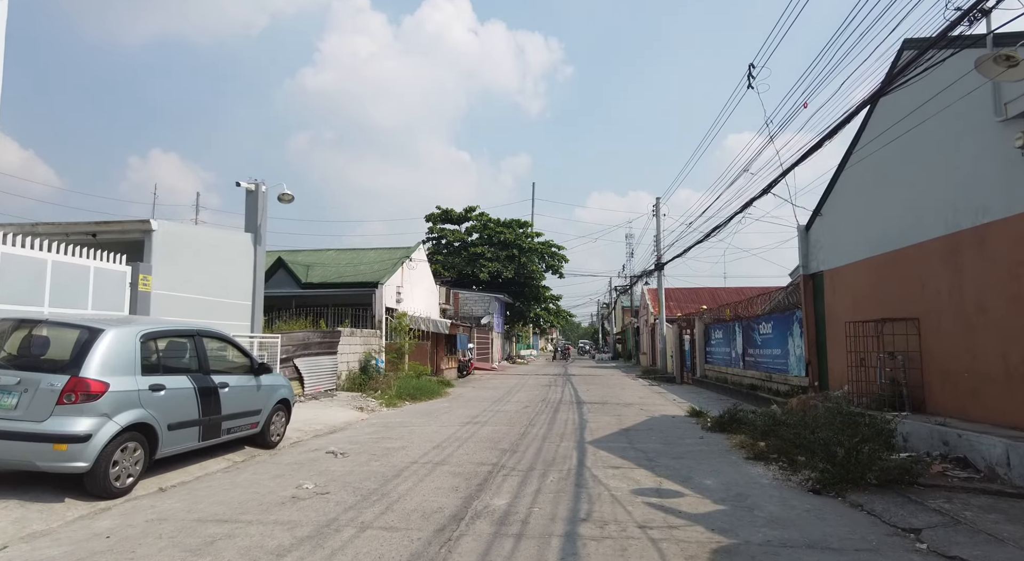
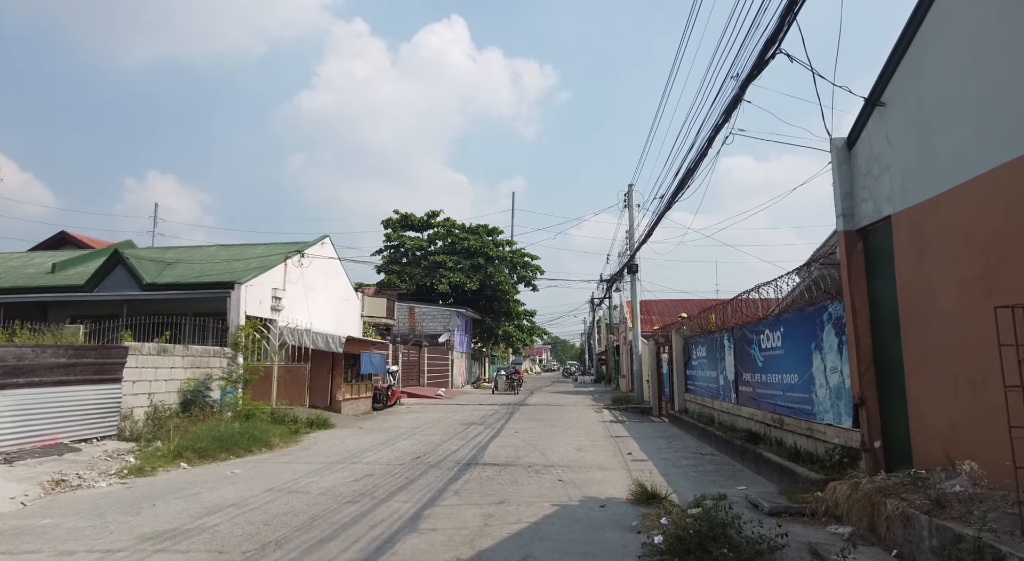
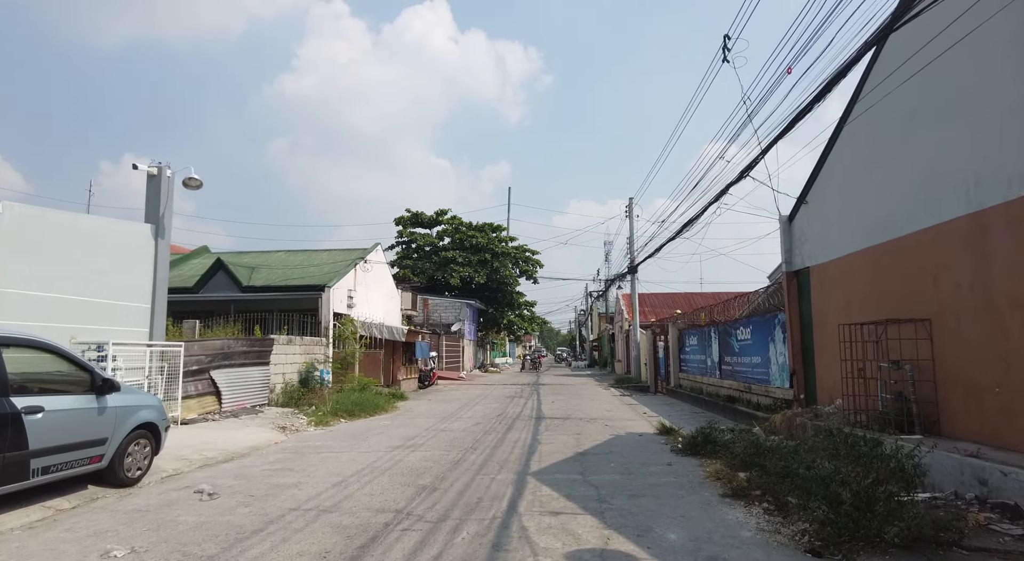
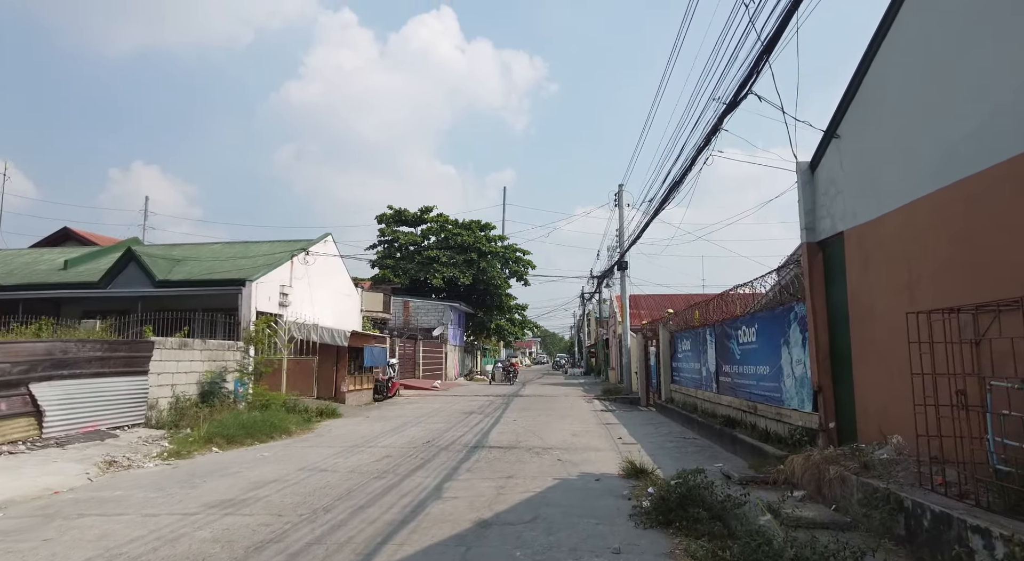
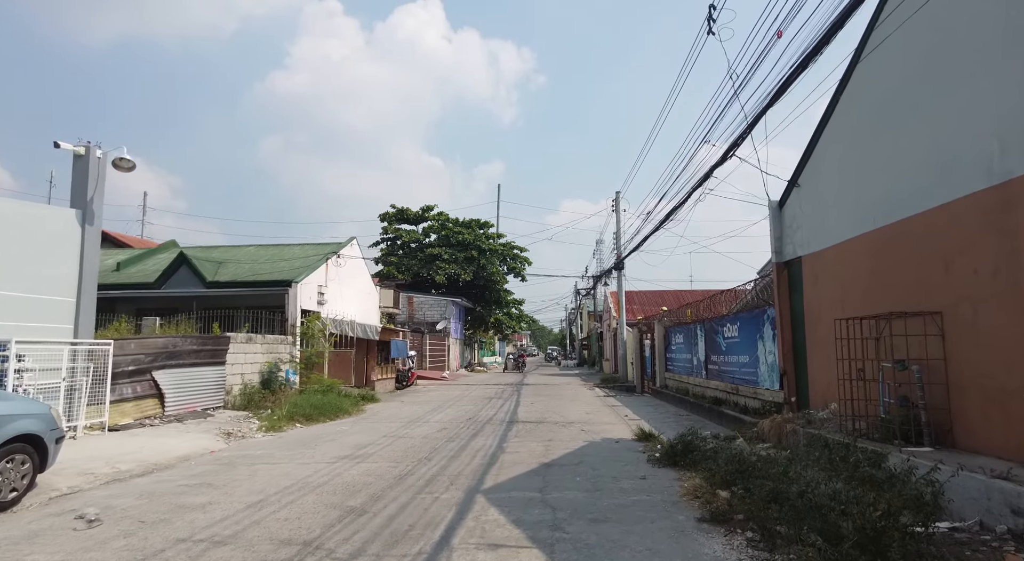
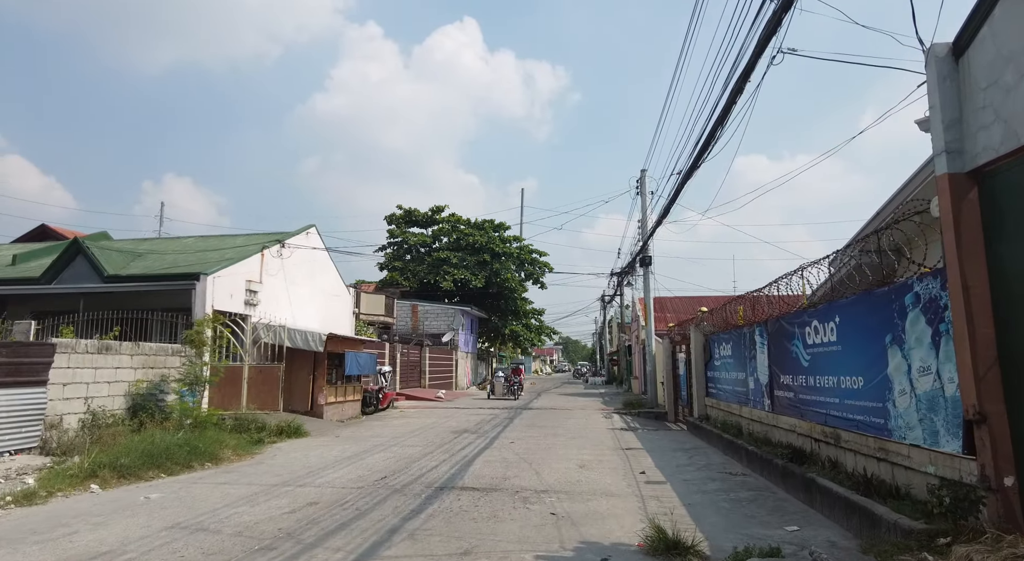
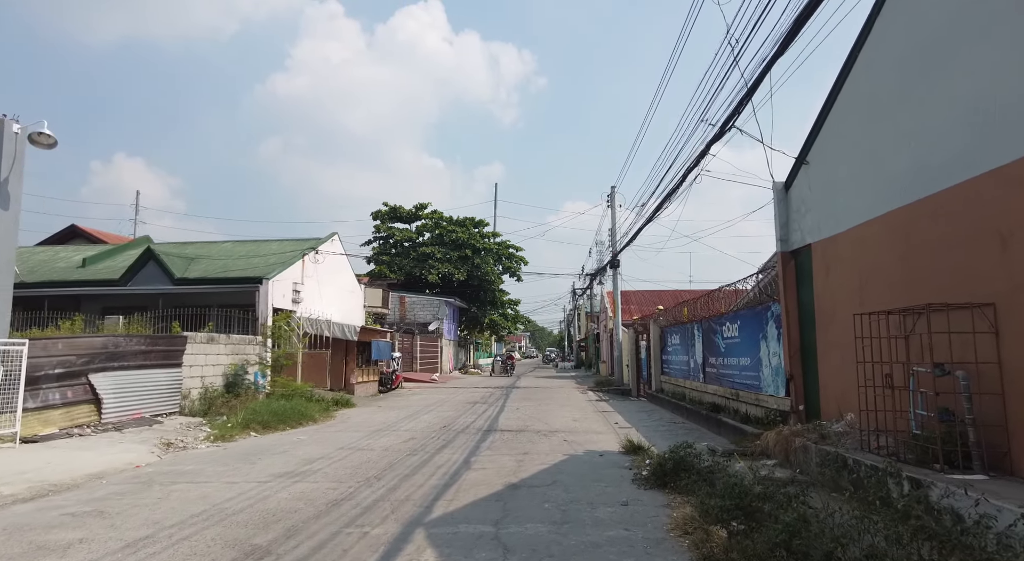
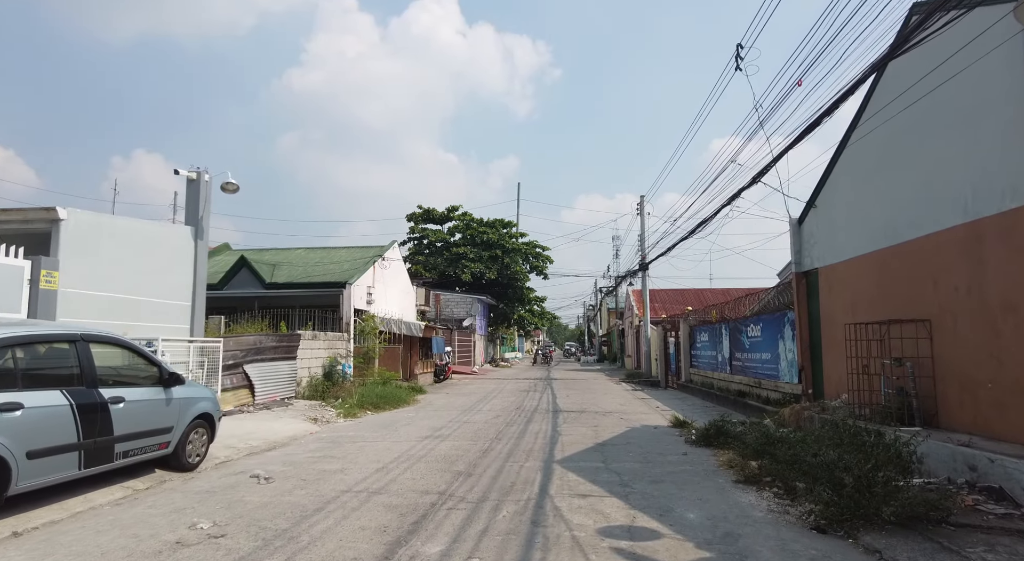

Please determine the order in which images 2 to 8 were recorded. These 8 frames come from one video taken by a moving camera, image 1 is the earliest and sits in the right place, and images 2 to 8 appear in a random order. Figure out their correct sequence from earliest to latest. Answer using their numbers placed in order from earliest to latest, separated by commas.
8, 3, 5, 7, 4, 2, 6
